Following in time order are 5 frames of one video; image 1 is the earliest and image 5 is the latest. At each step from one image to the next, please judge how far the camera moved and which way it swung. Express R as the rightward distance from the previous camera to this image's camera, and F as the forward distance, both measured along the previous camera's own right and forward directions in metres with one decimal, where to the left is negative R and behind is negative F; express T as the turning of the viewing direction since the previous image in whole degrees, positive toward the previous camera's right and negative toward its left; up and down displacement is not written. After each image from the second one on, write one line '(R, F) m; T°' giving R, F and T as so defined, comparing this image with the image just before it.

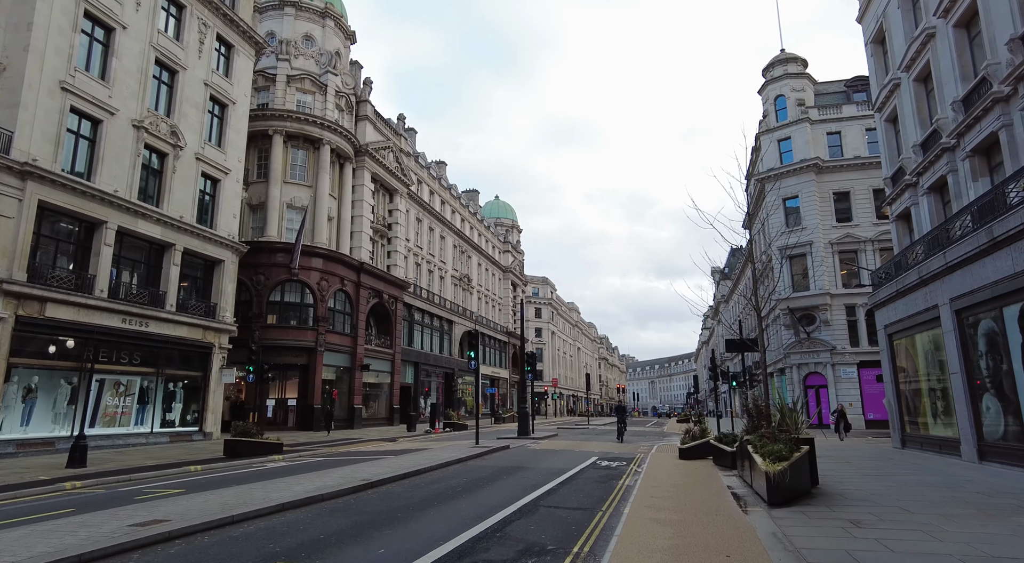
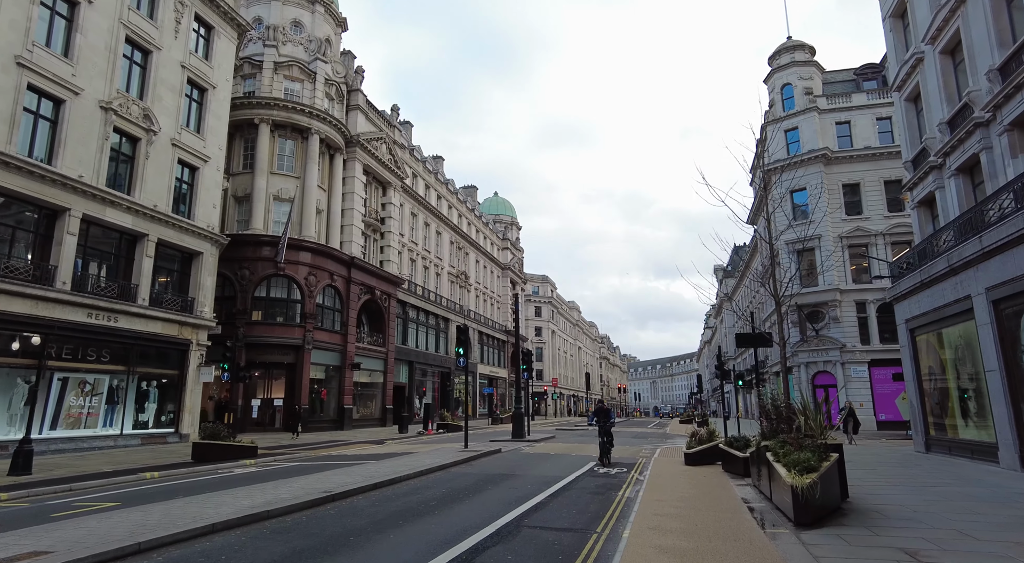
(+0.3, +1.4) m; 0°
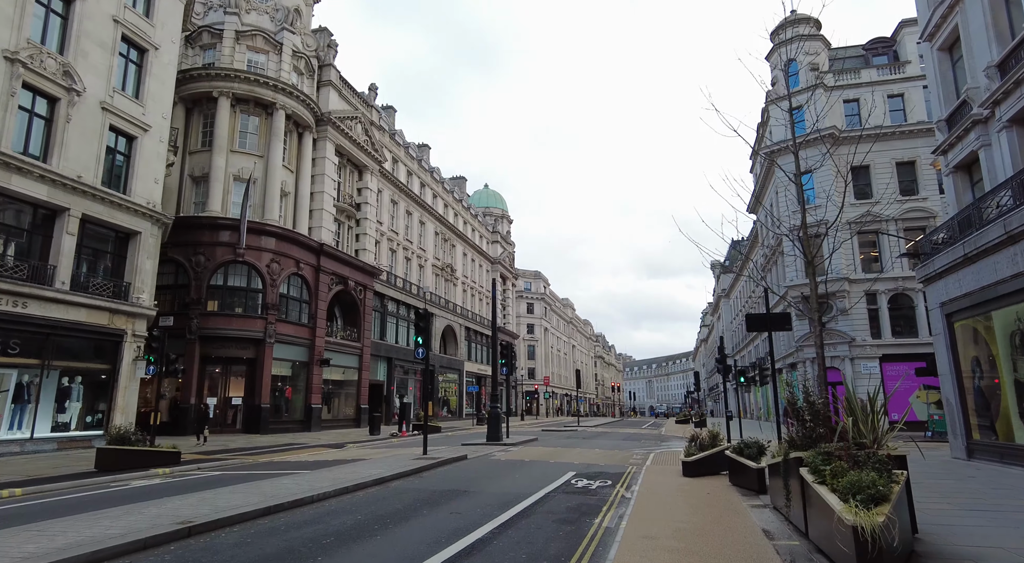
(+0.7, +2.6) m; 0°
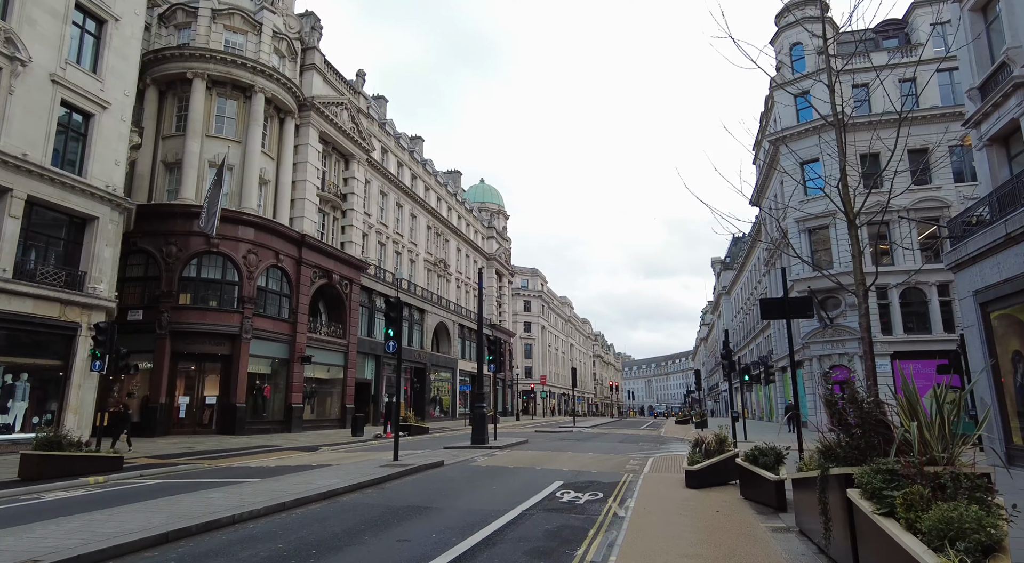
(+0.4, +1.6) m; 0°
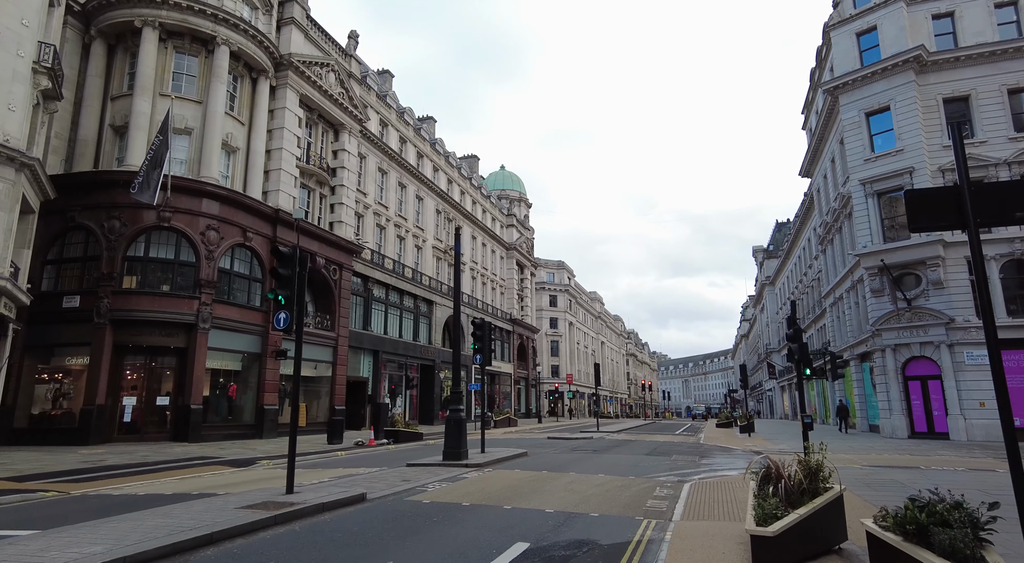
(+1.2, +4.8) m; -3°
